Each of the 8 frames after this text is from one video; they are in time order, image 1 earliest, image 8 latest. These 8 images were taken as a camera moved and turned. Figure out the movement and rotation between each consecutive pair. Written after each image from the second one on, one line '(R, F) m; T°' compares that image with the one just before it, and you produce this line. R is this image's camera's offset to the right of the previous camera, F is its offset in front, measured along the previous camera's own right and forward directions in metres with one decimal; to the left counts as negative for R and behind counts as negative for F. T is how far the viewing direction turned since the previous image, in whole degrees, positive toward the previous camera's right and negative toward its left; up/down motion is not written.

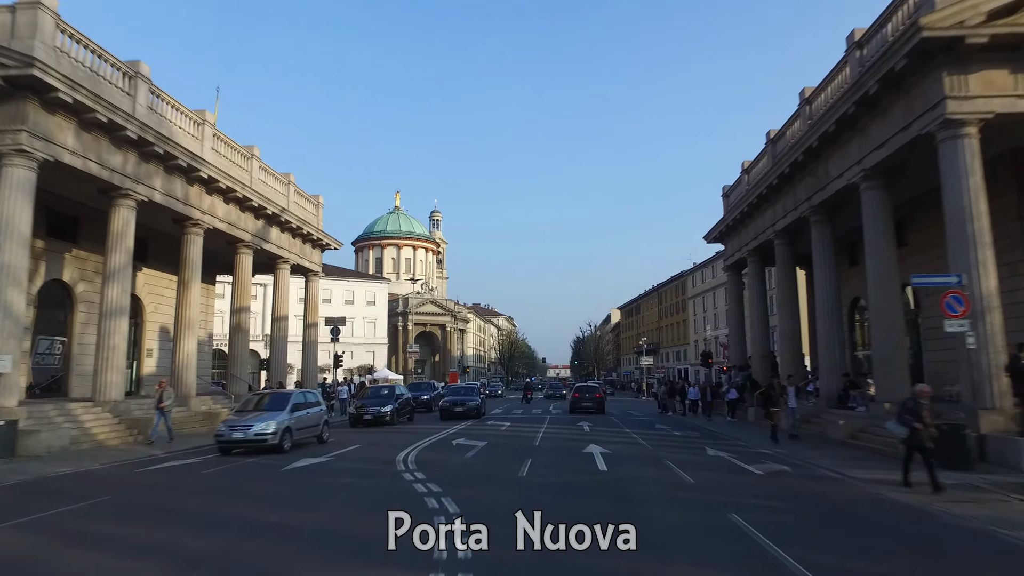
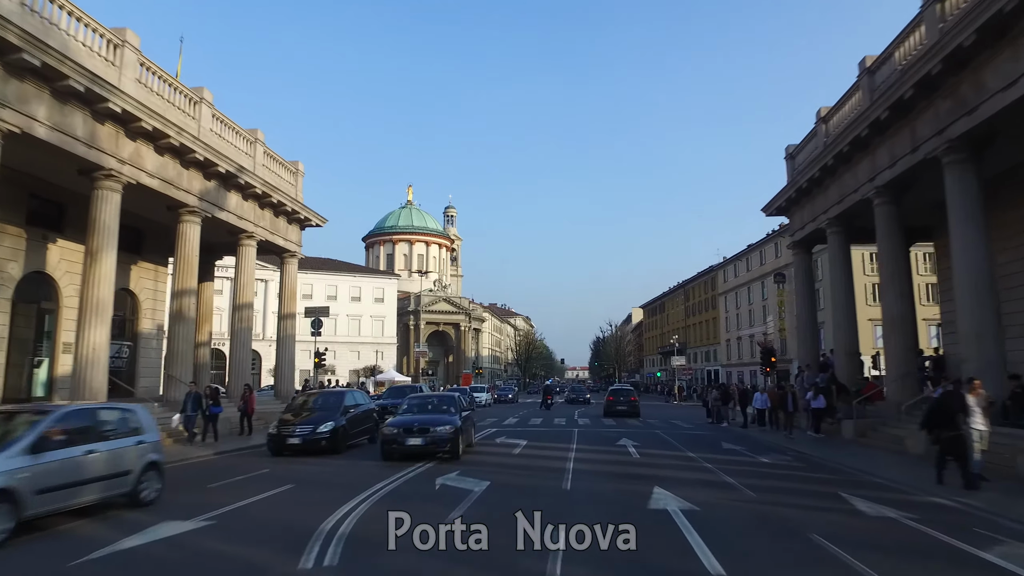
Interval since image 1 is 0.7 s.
(0.0, +6.1) m; -1°
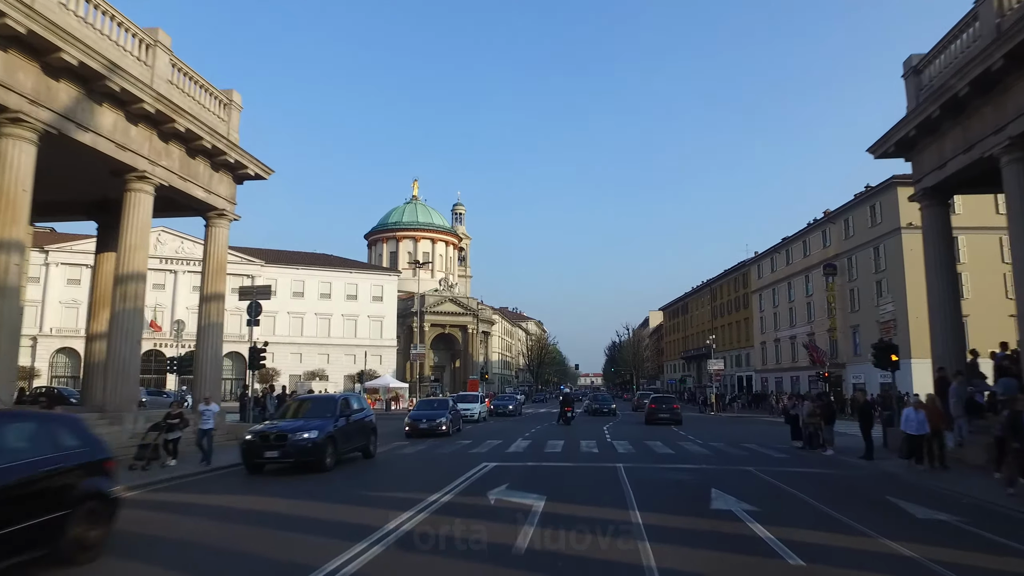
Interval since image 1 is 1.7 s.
(+0.1, +8.2) m; -1°
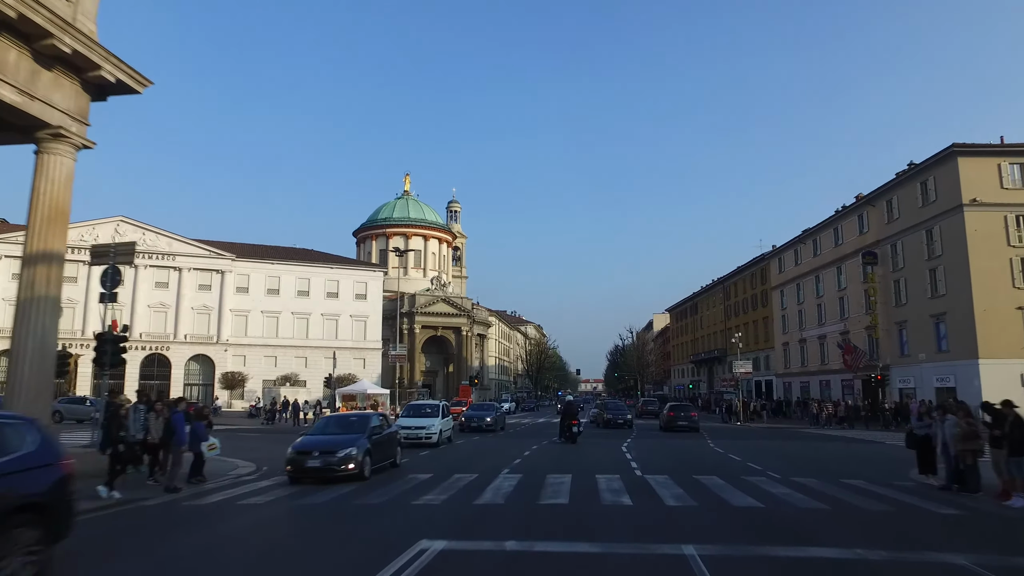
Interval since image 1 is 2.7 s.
(+0.4, +7.4) m; 0°
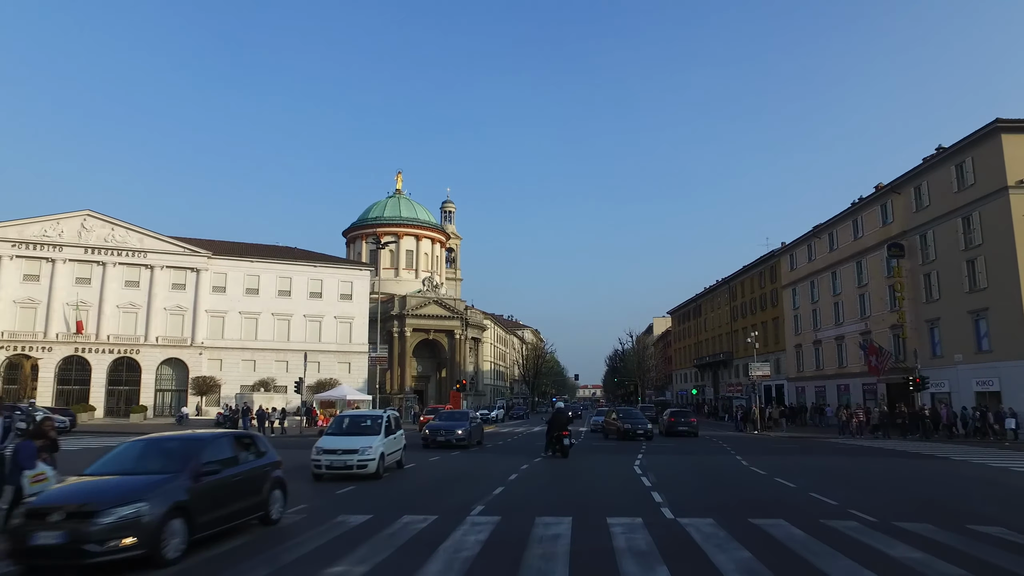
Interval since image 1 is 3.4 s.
(+0.4, +4.5) m; 0°
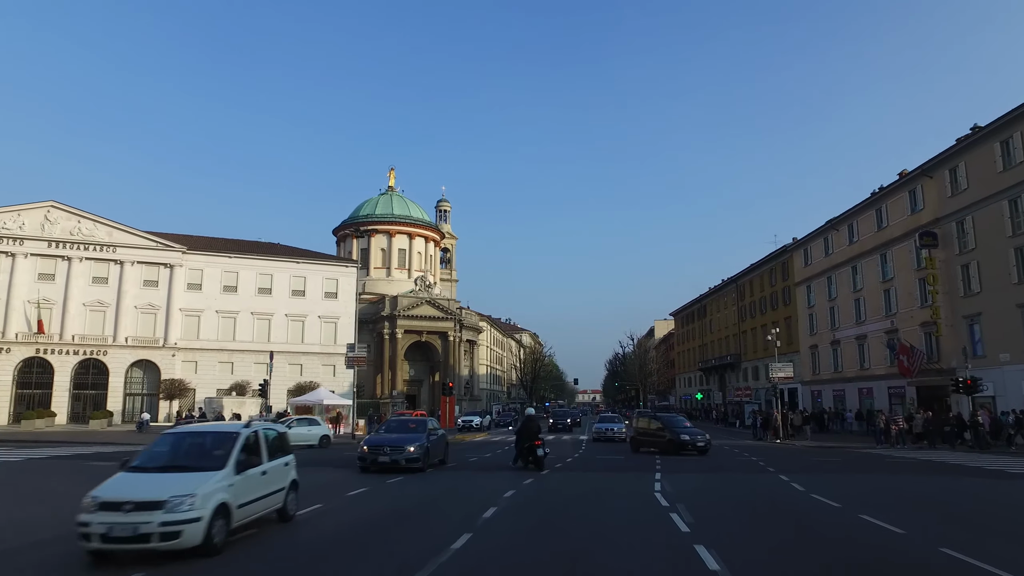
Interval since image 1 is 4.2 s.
(+0.4, +4.4) m; 0°
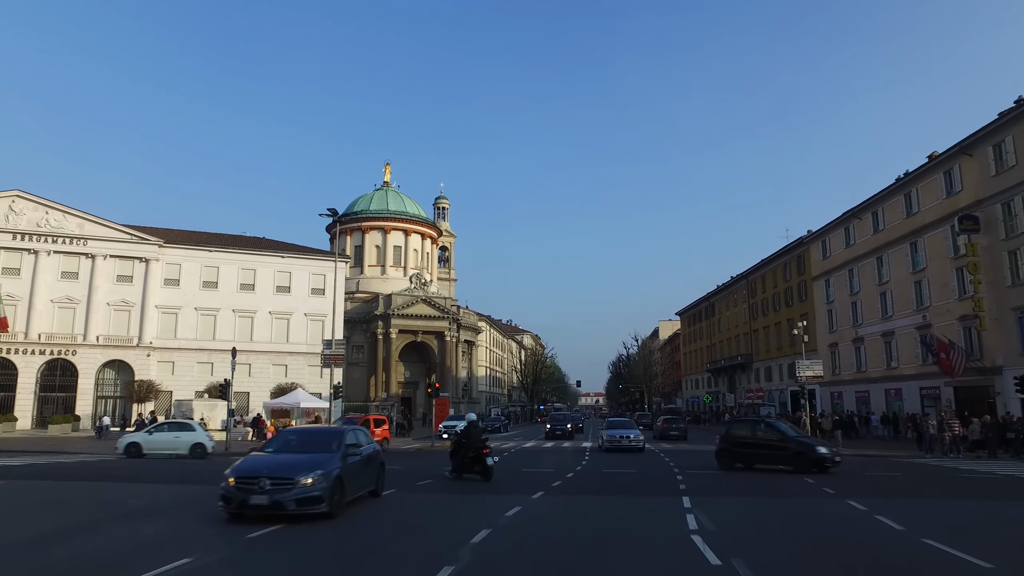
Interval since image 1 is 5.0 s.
(+0.4, +4.1) m; 0°
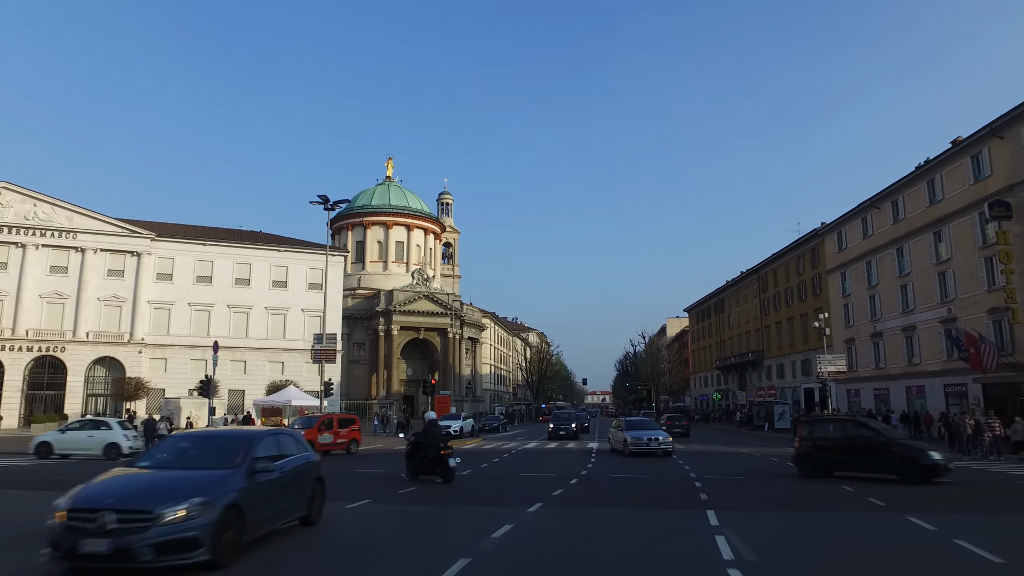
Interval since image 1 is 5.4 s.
(+0.2, +2.1) m; 0°
